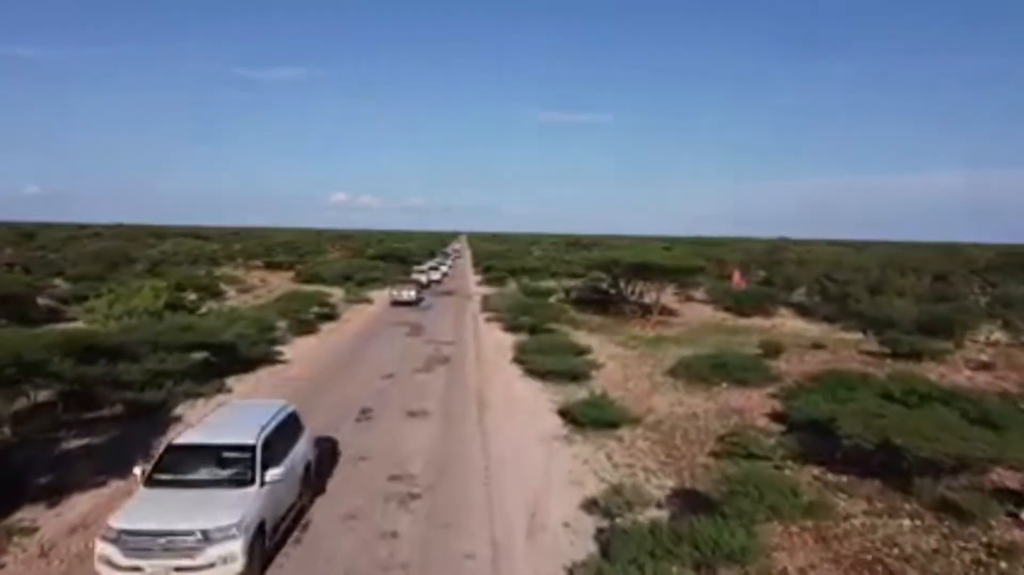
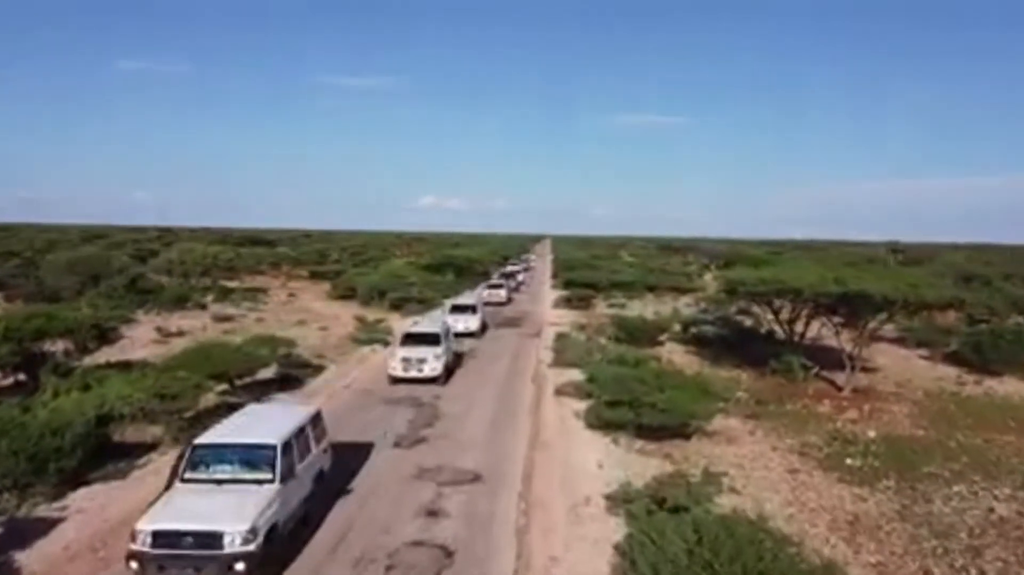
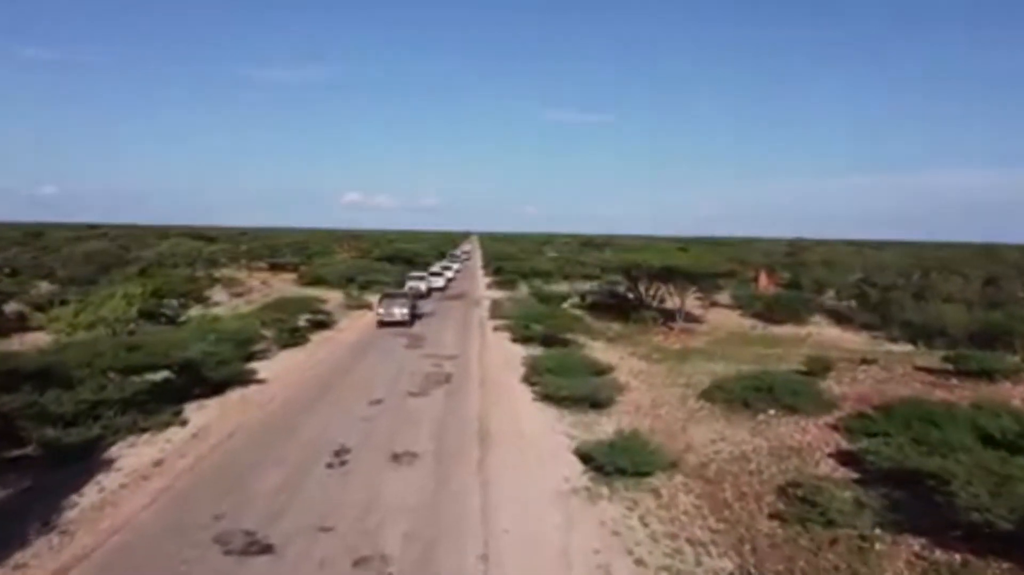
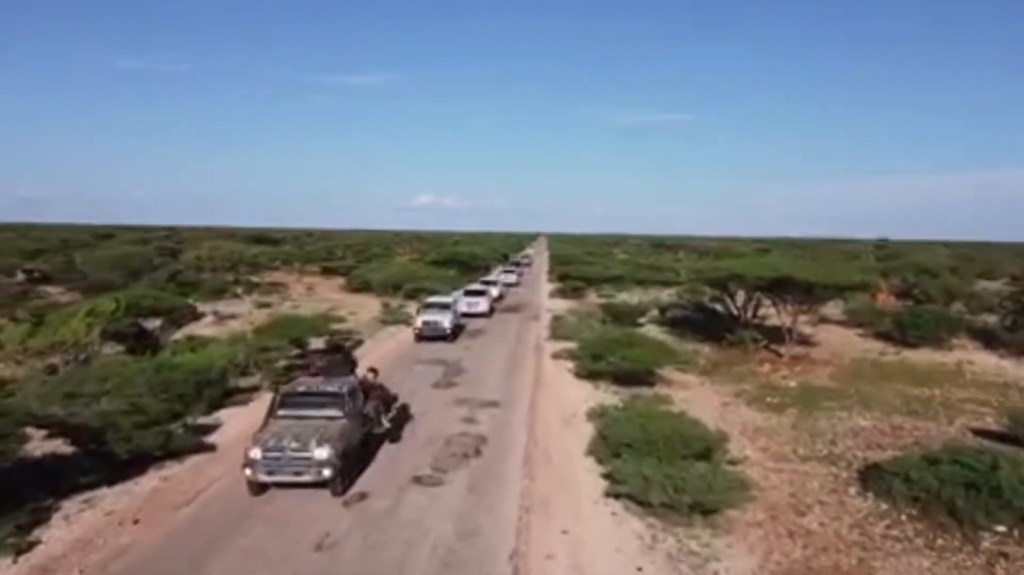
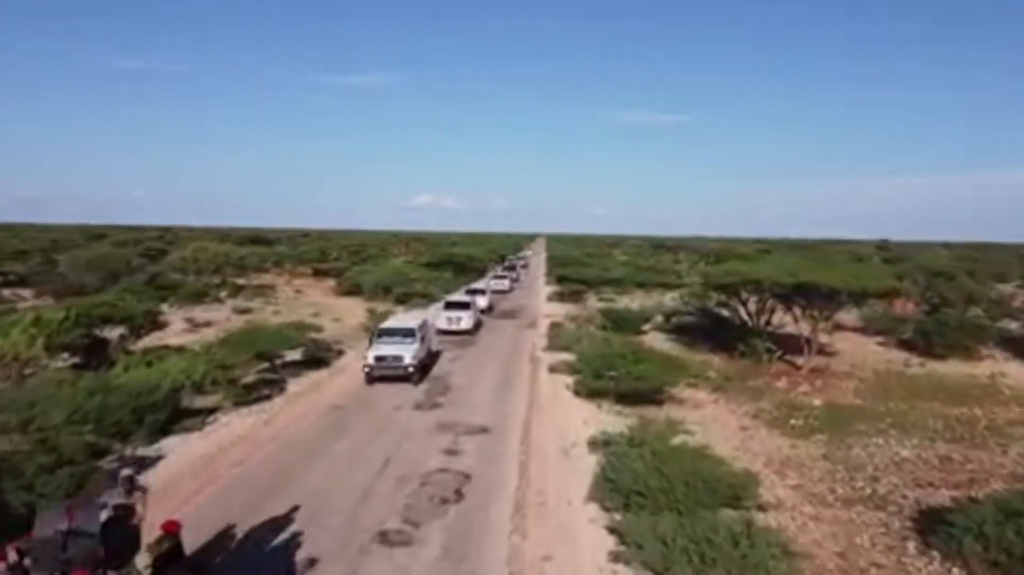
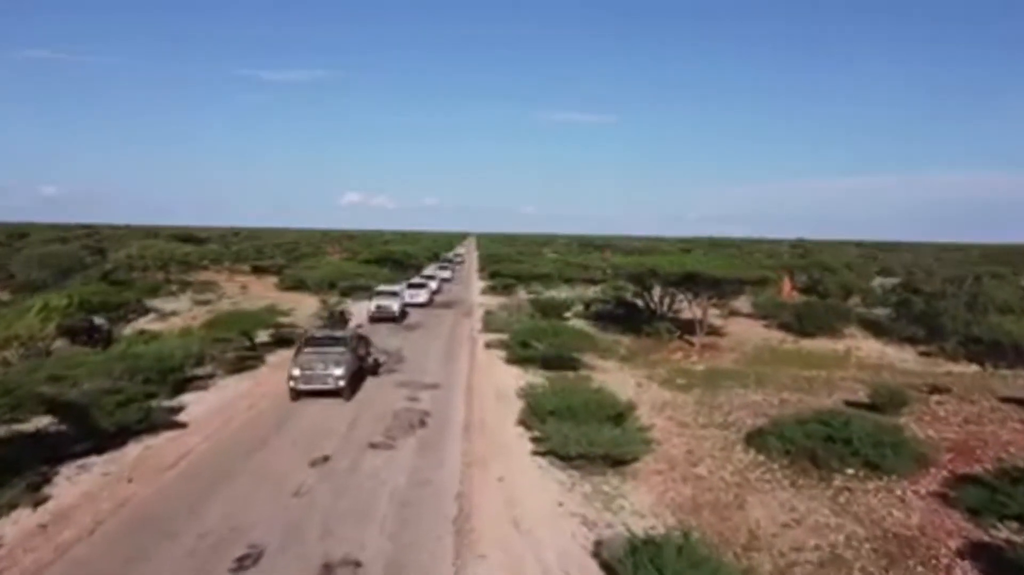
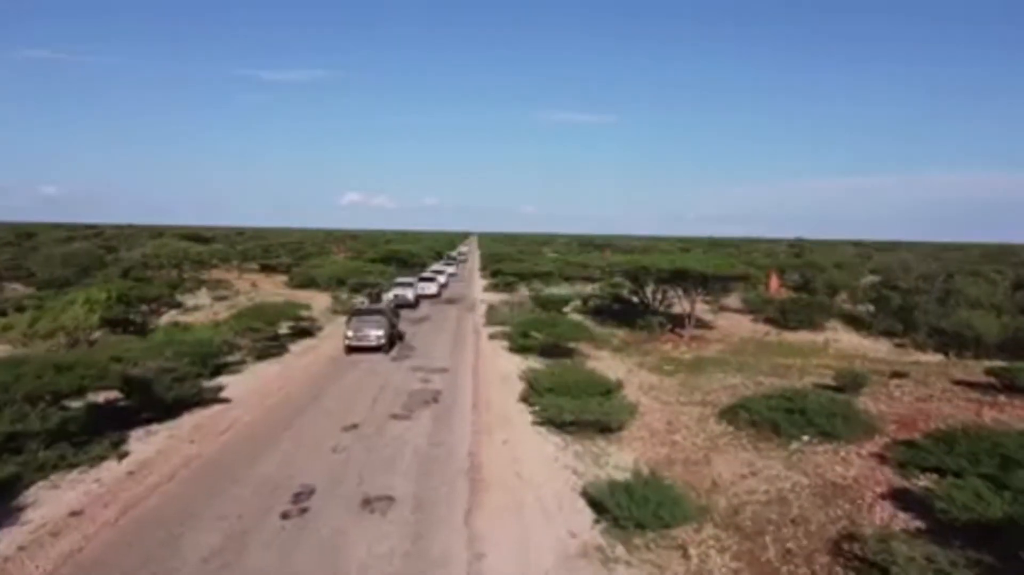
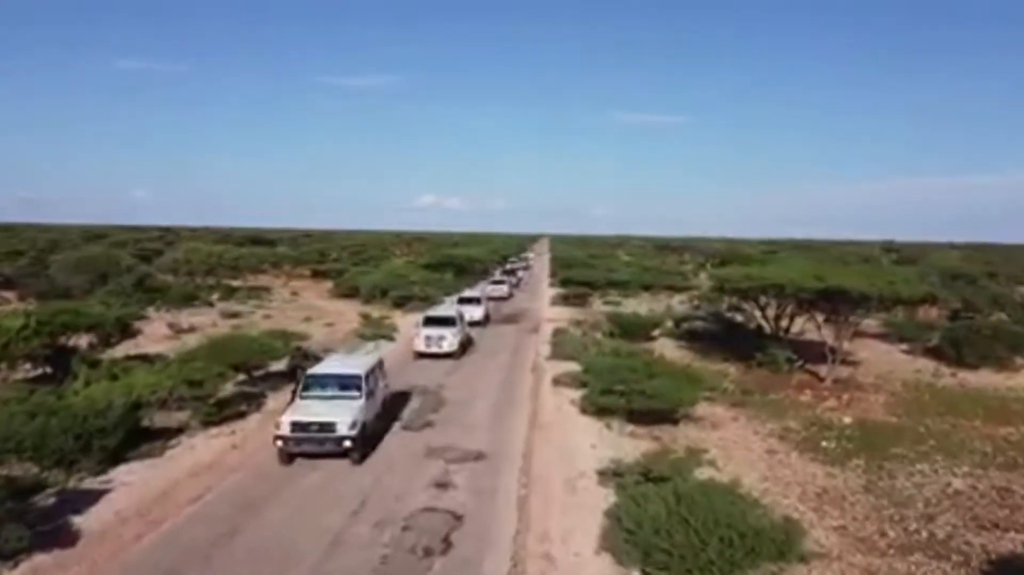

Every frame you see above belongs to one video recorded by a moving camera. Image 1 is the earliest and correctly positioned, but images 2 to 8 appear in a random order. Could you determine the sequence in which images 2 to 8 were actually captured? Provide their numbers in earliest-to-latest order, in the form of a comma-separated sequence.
3, 7, 6, 4, 5, 8, 2
